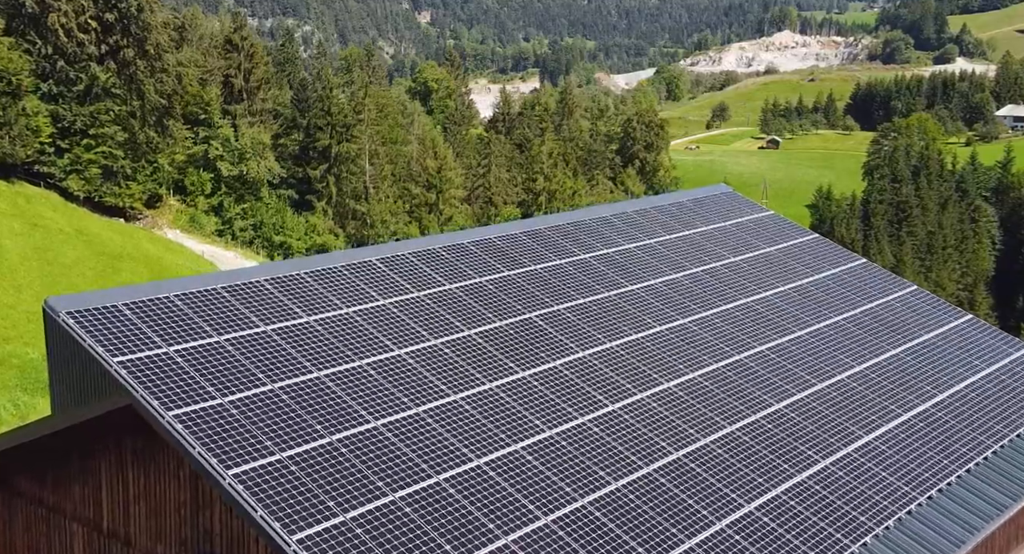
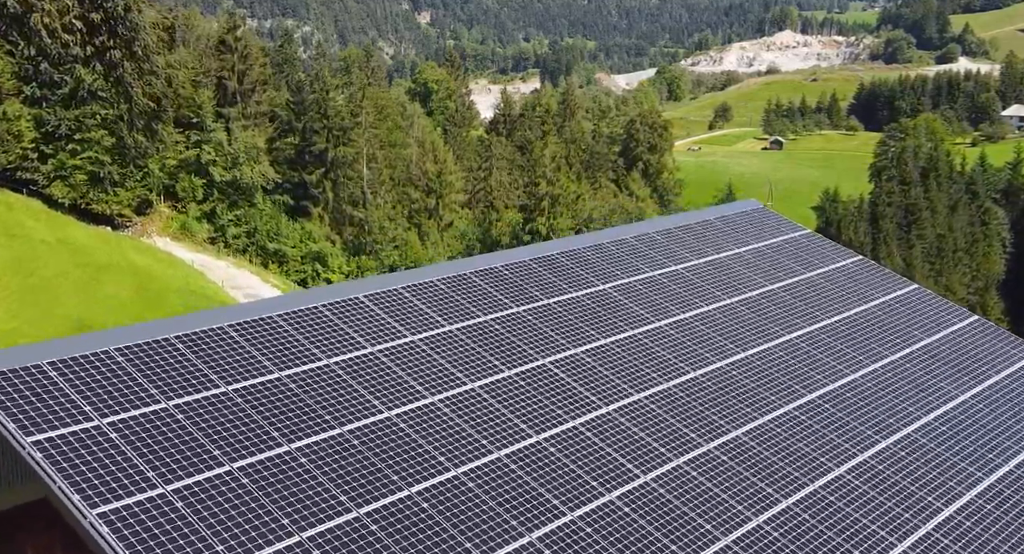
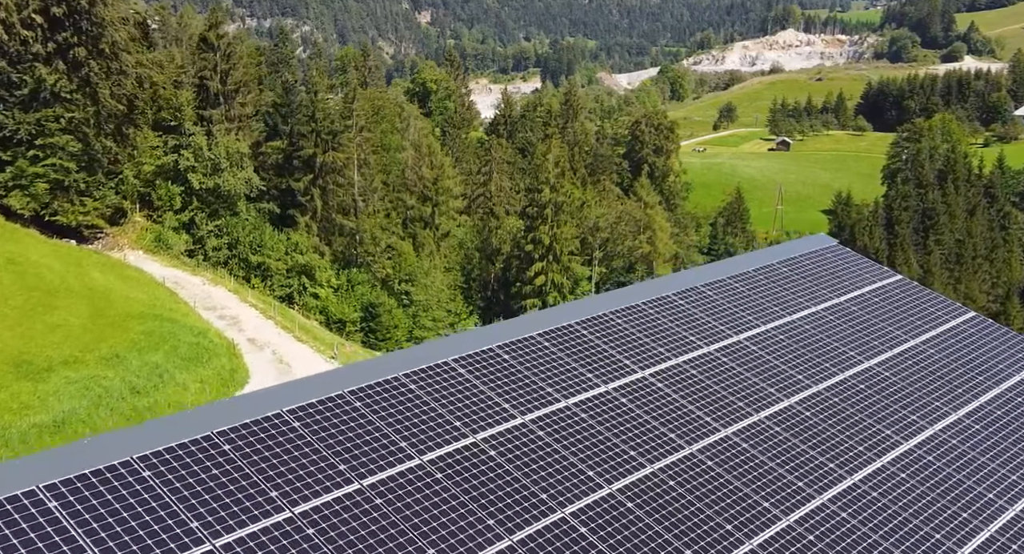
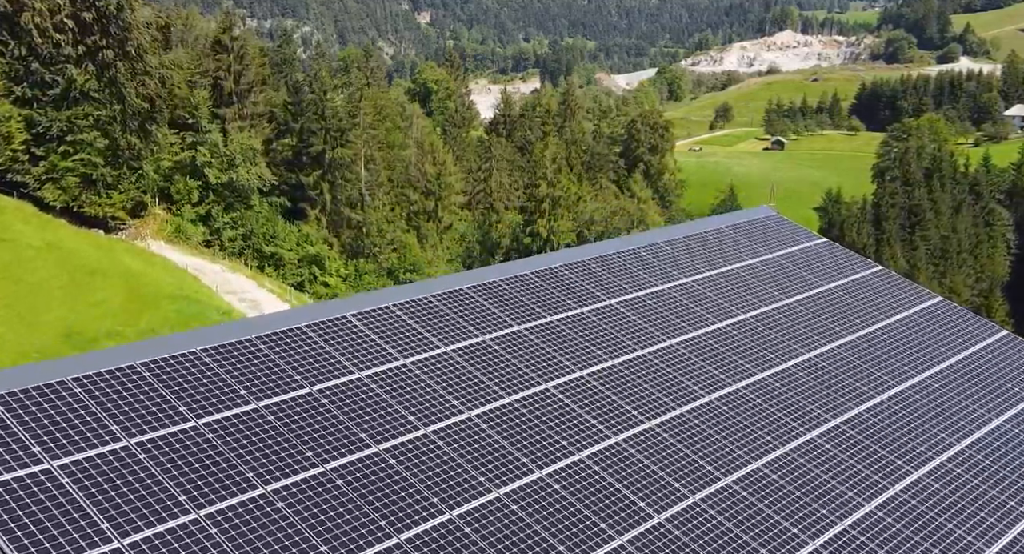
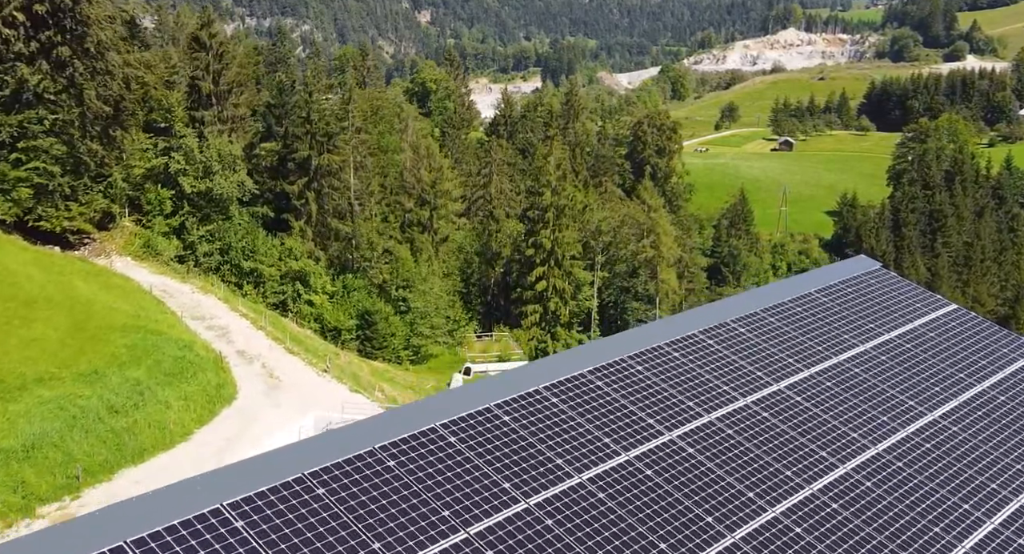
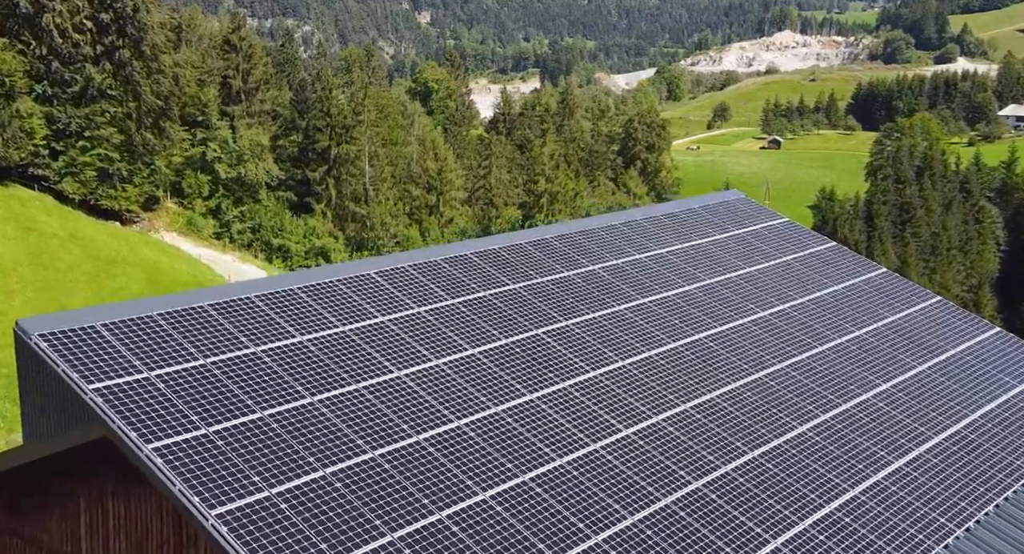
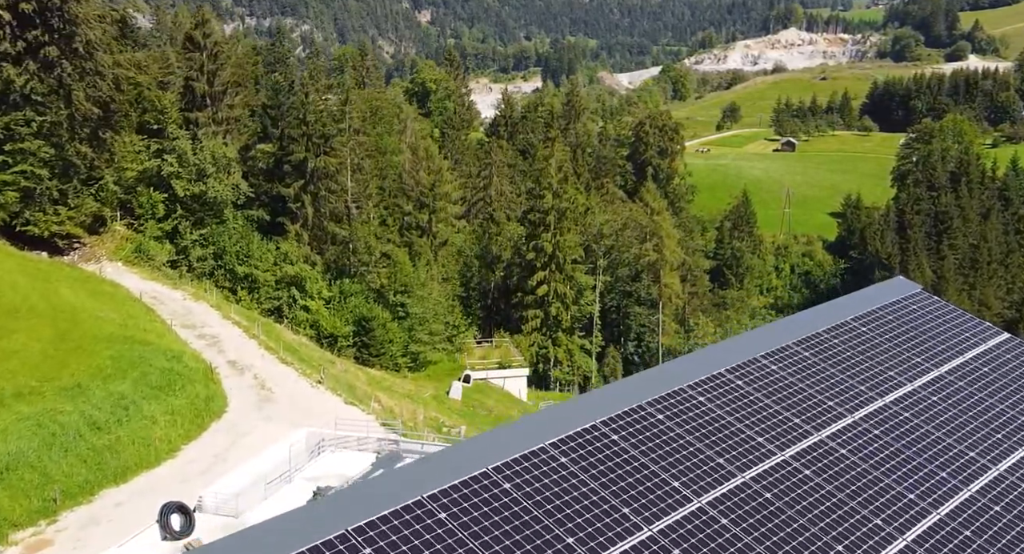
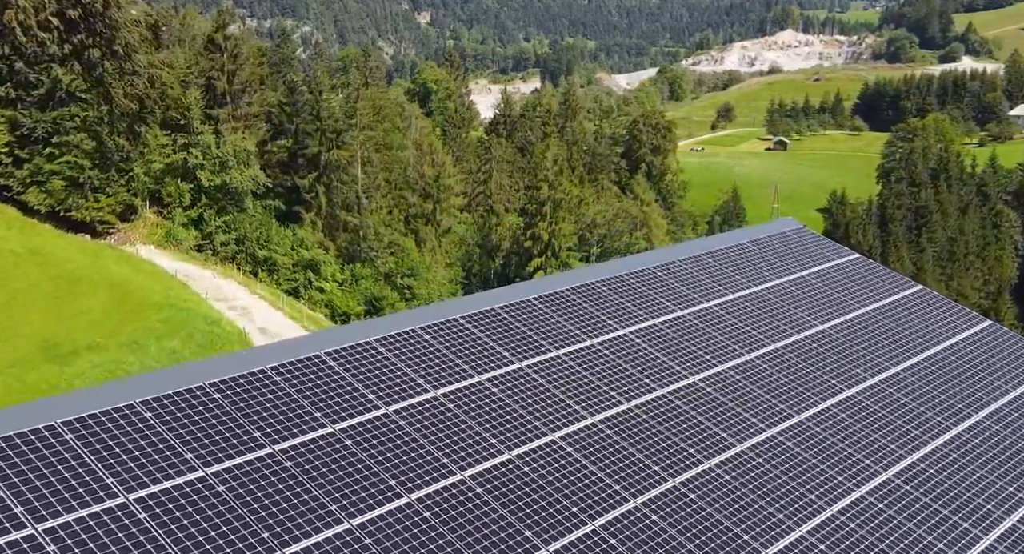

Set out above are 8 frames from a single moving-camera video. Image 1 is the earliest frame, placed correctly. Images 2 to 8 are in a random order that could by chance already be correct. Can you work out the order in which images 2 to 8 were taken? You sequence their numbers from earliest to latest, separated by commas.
6, 2, 4, 8, 3, 5, 7
